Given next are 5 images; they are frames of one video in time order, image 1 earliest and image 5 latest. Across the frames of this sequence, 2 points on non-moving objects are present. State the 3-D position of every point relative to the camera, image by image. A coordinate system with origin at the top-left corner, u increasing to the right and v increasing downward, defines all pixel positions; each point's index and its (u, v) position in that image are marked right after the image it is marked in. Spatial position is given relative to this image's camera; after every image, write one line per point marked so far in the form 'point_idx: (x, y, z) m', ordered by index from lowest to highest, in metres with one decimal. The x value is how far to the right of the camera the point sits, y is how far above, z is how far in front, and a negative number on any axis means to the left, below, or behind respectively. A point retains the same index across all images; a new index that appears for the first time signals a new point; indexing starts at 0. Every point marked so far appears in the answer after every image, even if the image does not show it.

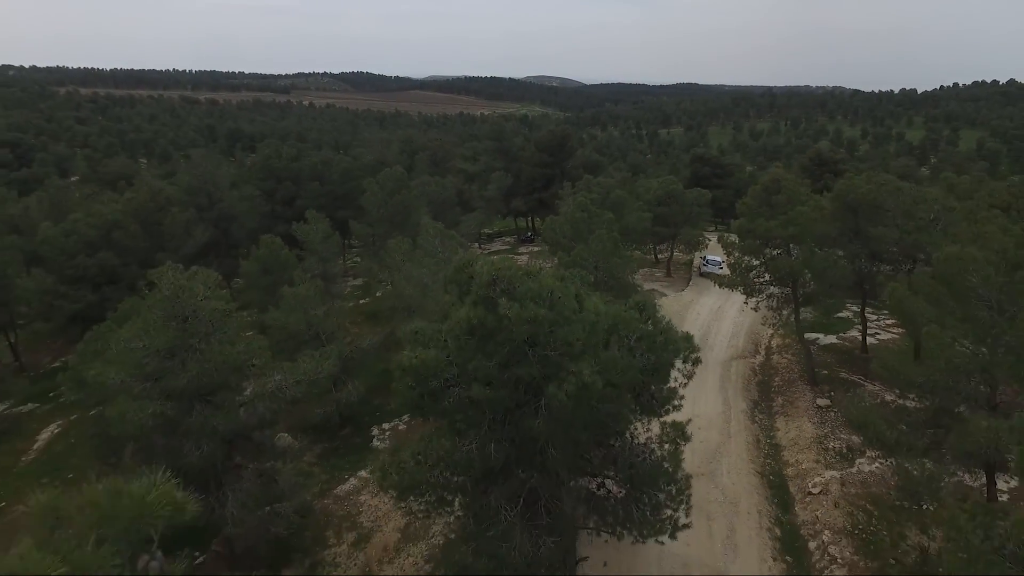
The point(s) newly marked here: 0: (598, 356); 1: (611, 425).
0: (+1.1, -0.7, +7.9) m
1: (+1.3, -1.7, +8.3) m
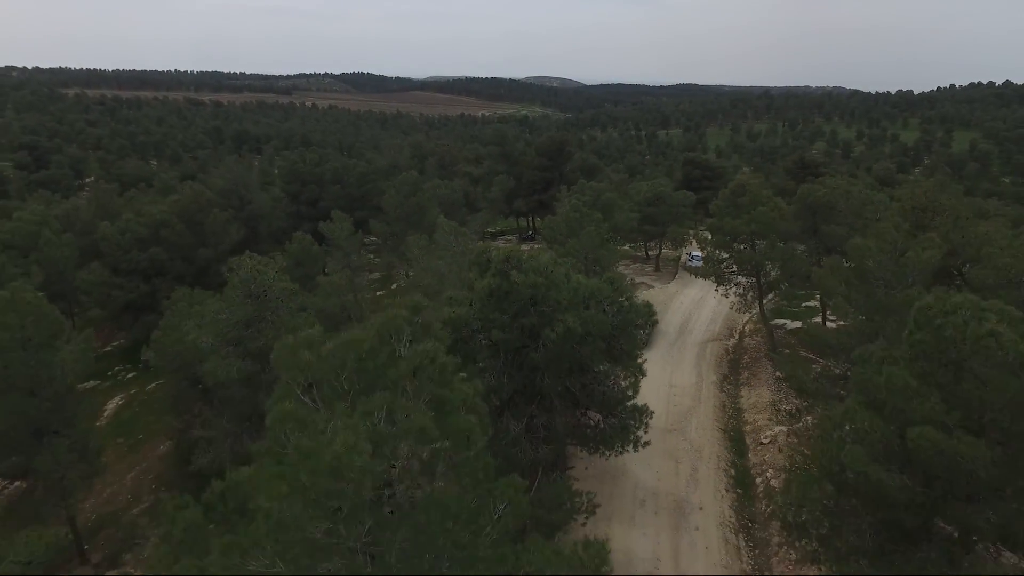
0: (+1.2, -0.4, +11.0) m
1: (+1.4, -1.3, +11.4) m
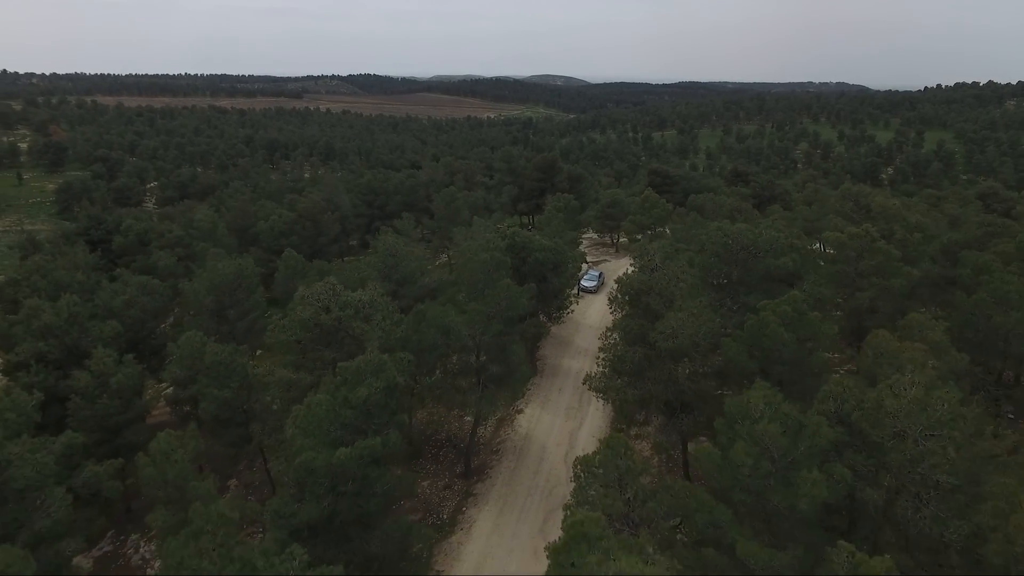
0: (+1.4, +1.4, +26.8) m
1: (+1.6, +0.5, +27.2) m
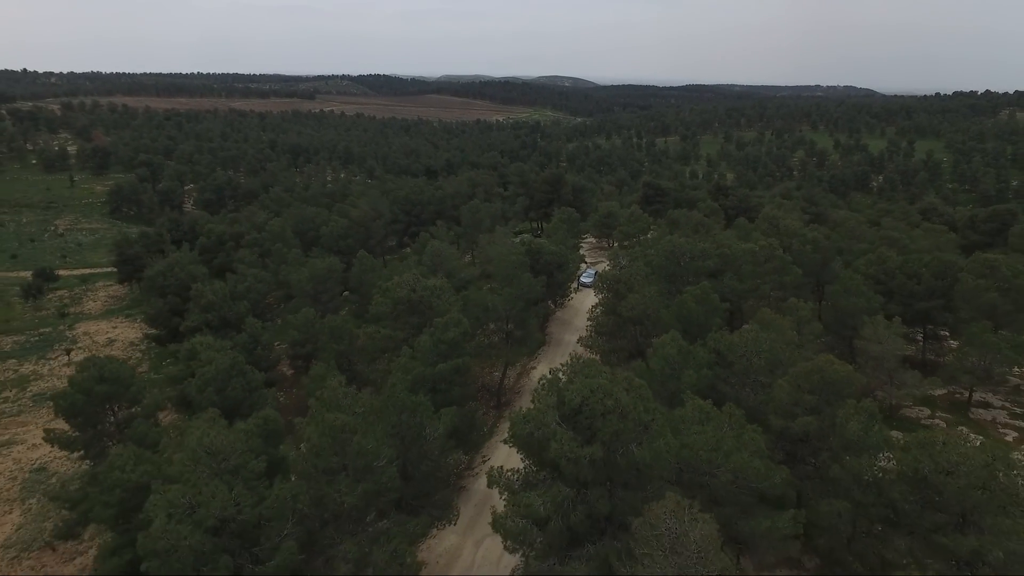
0: (+2.4, +1.8, +36.8) m
1: (+2.6, +0.9, +37.1) m
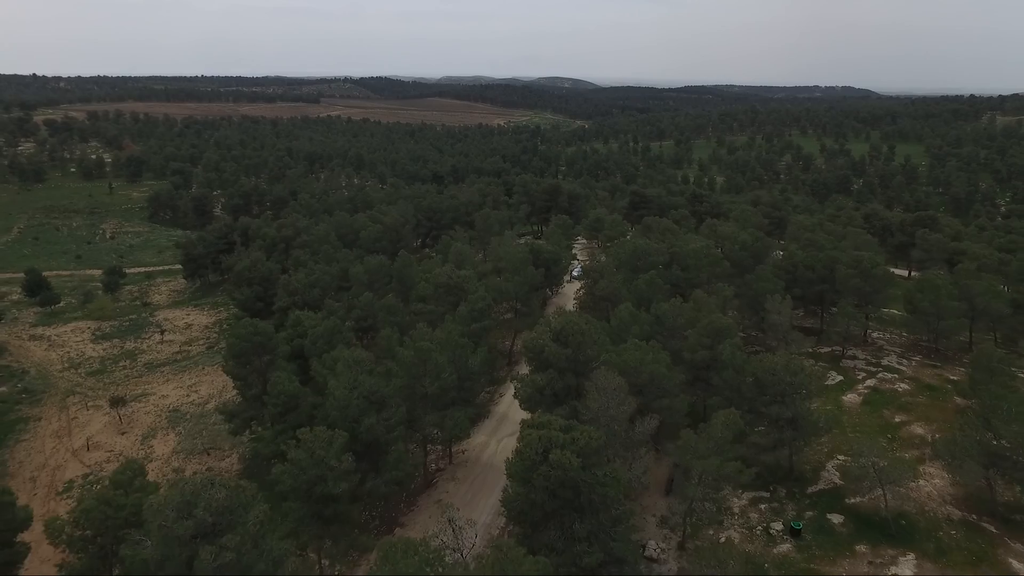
0: (+2.9, +2.5, +48.0) m
1: (+3.1, +1.6, +48.3) m
